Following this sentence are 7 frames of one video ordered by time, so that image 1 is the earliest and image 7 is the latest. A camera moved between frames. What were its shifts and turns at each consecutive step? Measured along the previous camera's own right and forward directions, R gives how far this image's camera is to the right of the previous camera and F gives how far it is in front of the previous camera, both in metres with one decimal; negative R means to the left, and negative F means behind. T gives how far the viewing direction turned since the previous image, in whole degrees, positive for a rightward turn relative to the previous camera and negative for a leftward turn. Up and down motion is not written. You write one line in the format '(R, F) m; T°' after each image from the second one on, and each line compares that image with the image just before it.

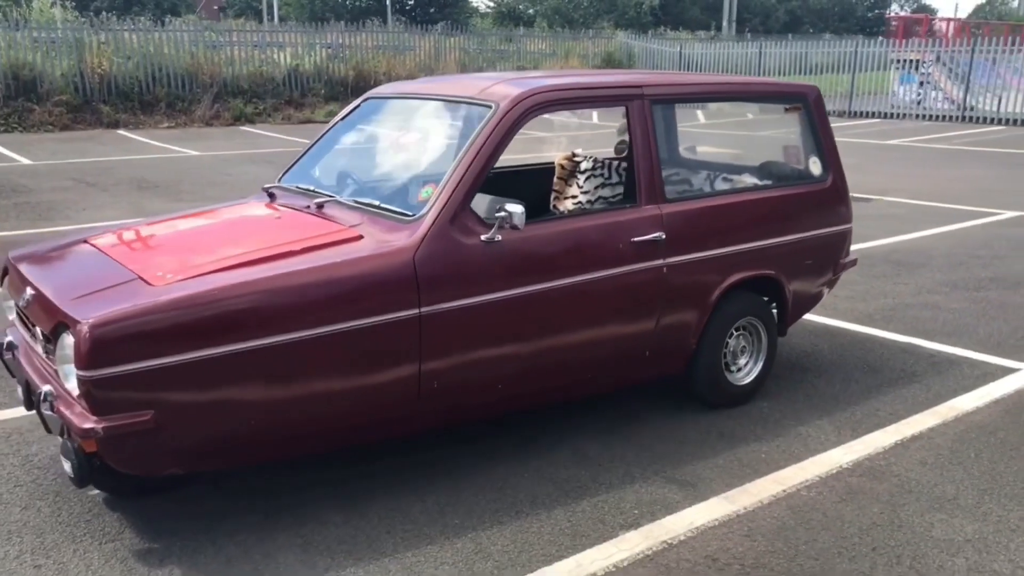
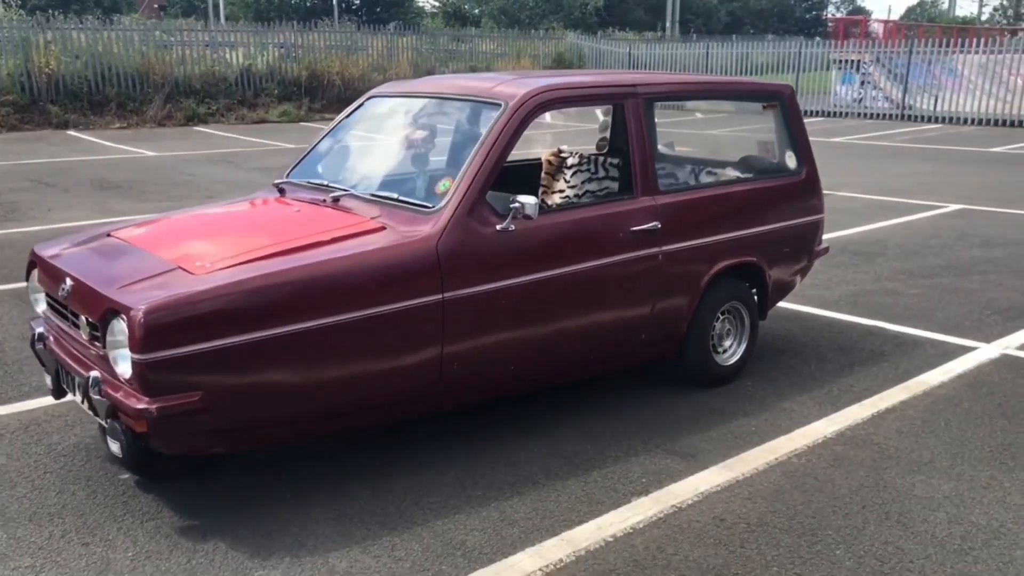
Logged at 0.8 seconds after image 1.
(-0.3, -0.2) m; +3°
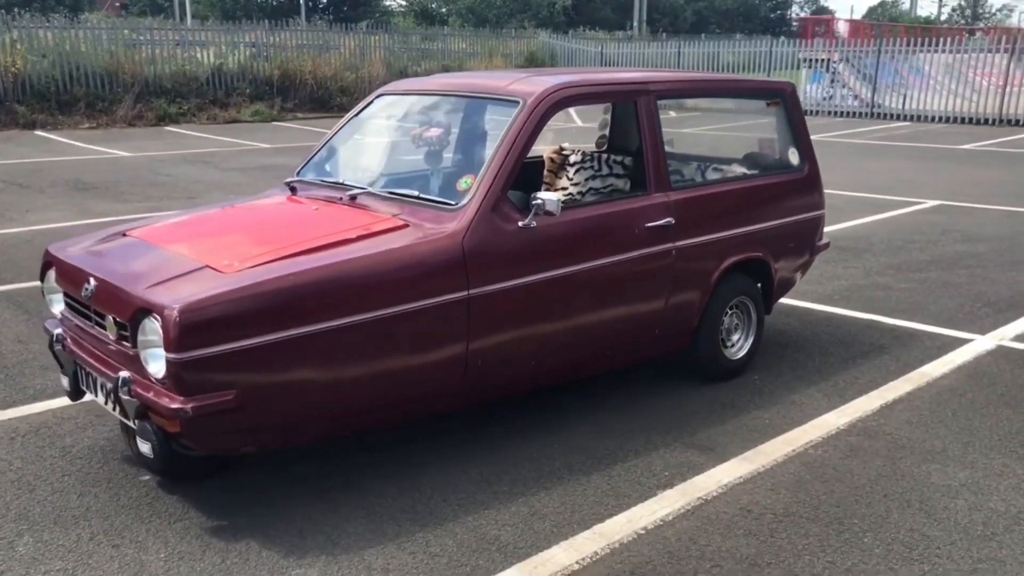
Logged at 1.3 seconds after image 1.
(-0.2, 0.0) m; +2°
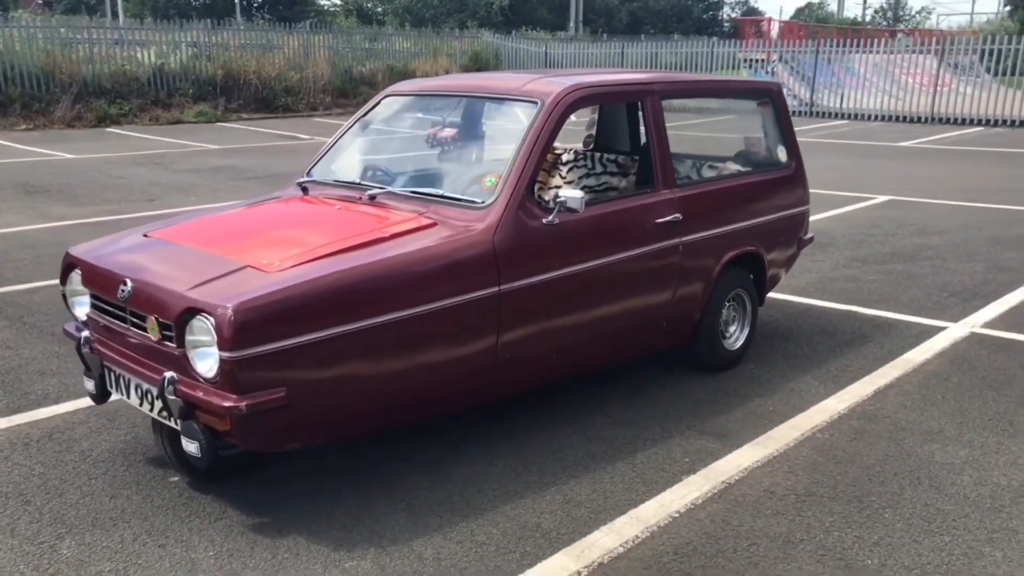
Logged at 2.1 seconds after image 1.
(-0.4, -0.1) m; +4°
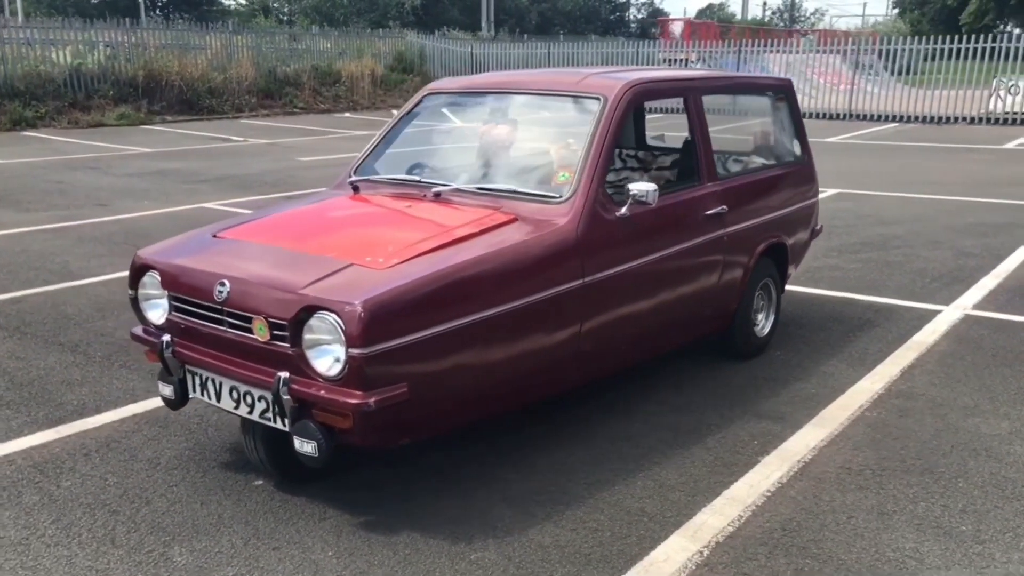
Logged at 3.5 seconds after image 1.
(-0.7, 0.0) m; +6°
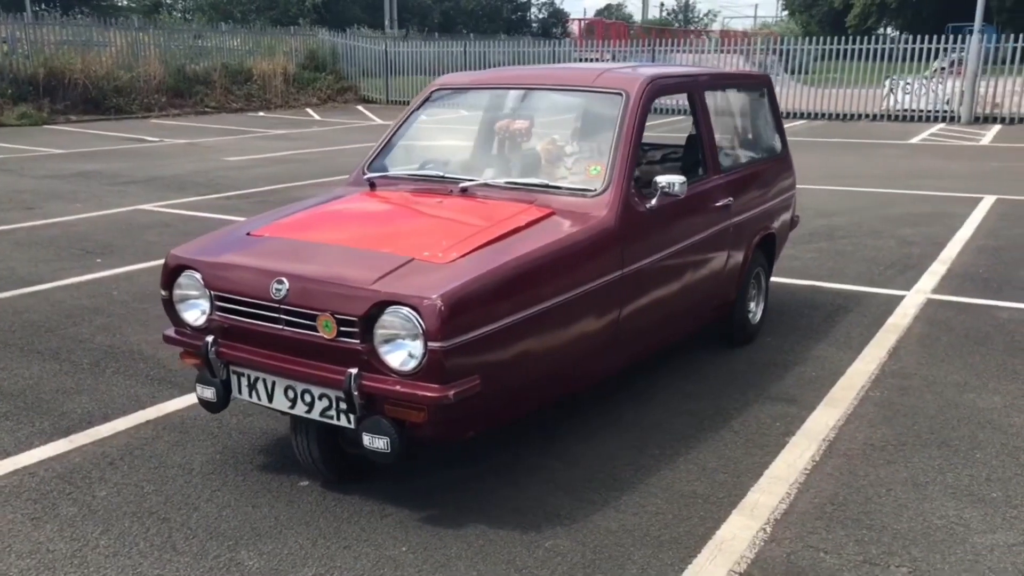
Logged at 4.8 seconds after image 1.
(-0.6, 0.0) m; +6°
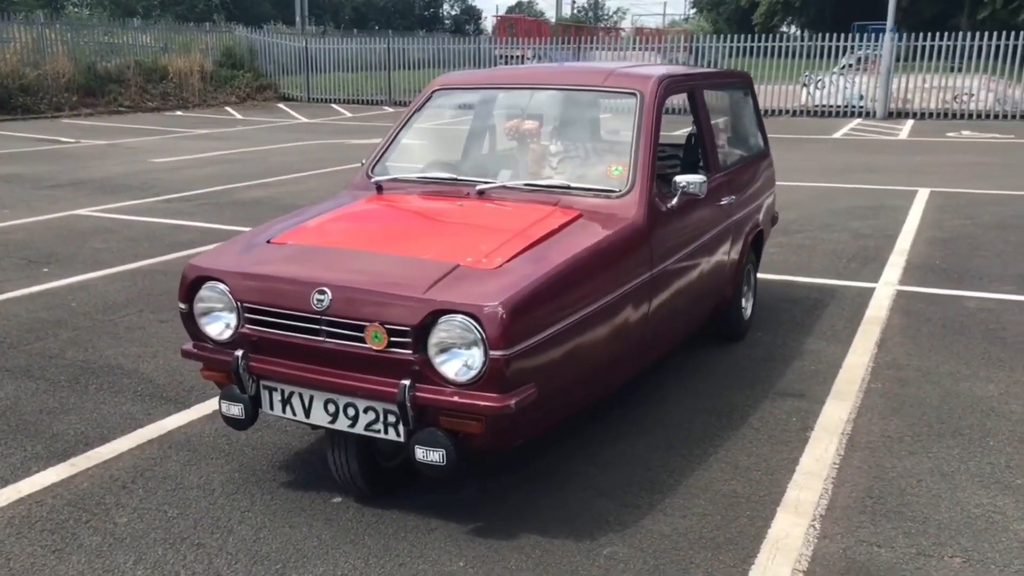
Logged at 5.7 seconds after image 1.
(-0.5, +0.1) m; +5°
